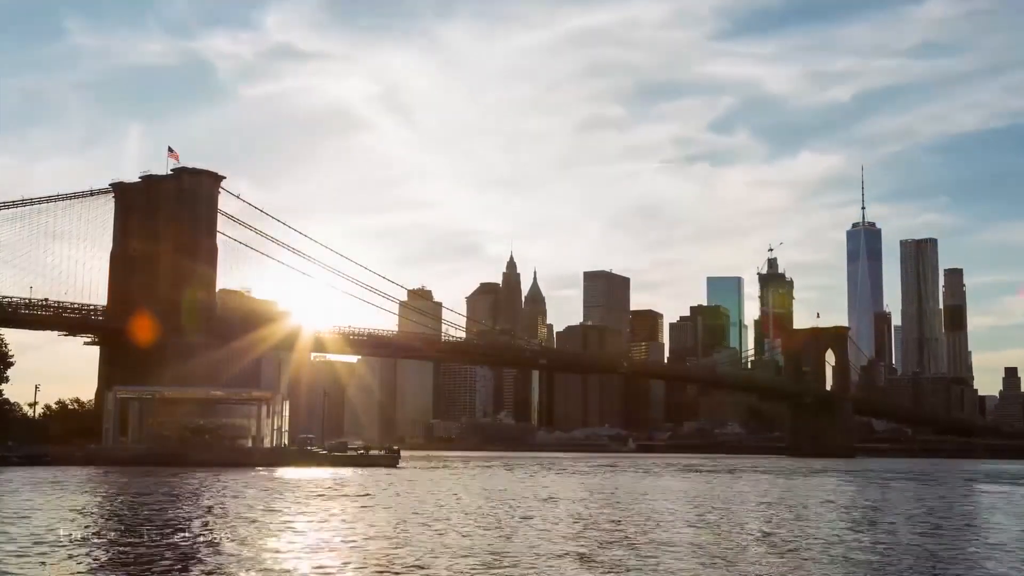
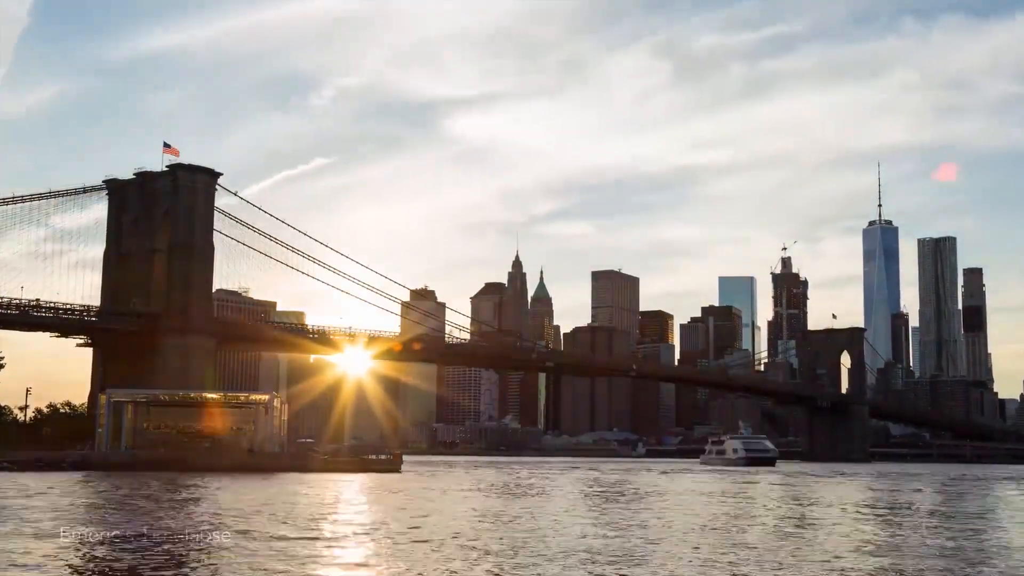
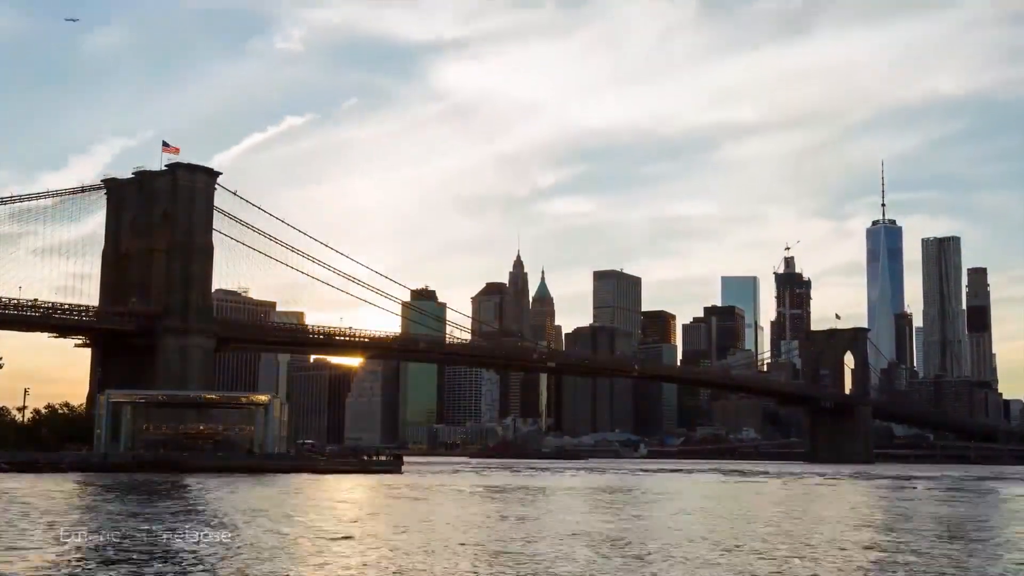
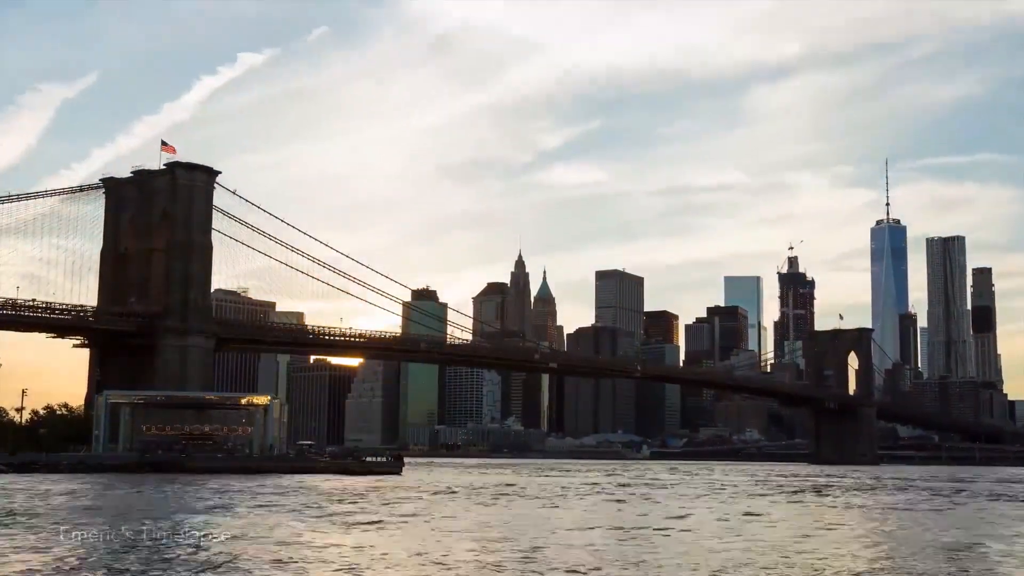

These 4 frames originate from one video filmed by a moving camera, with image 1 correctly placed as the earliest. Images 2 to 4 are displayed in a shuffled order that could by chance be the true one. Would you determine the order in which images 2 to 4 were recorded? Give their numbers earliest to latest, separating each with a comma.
2, 3, 4
